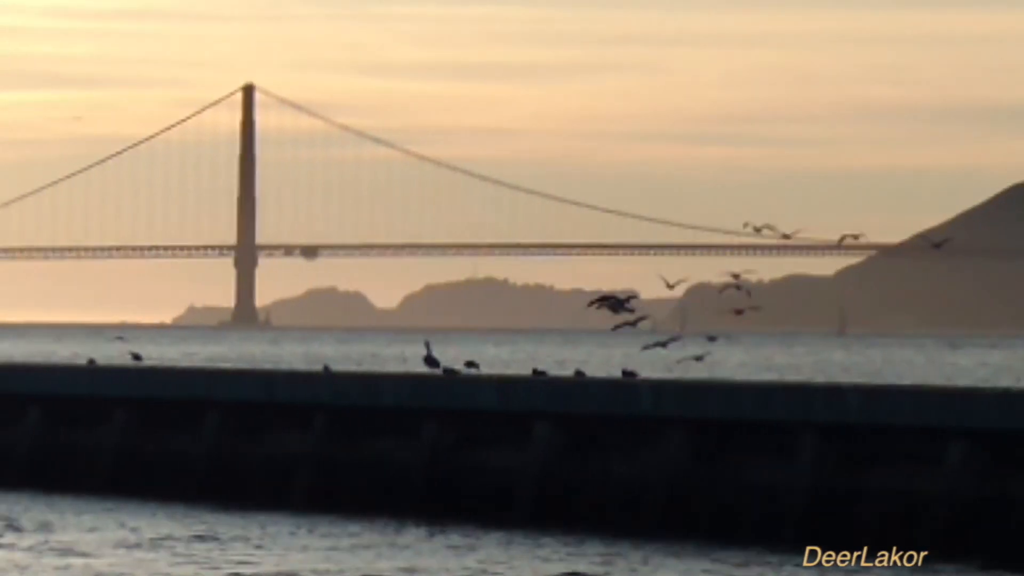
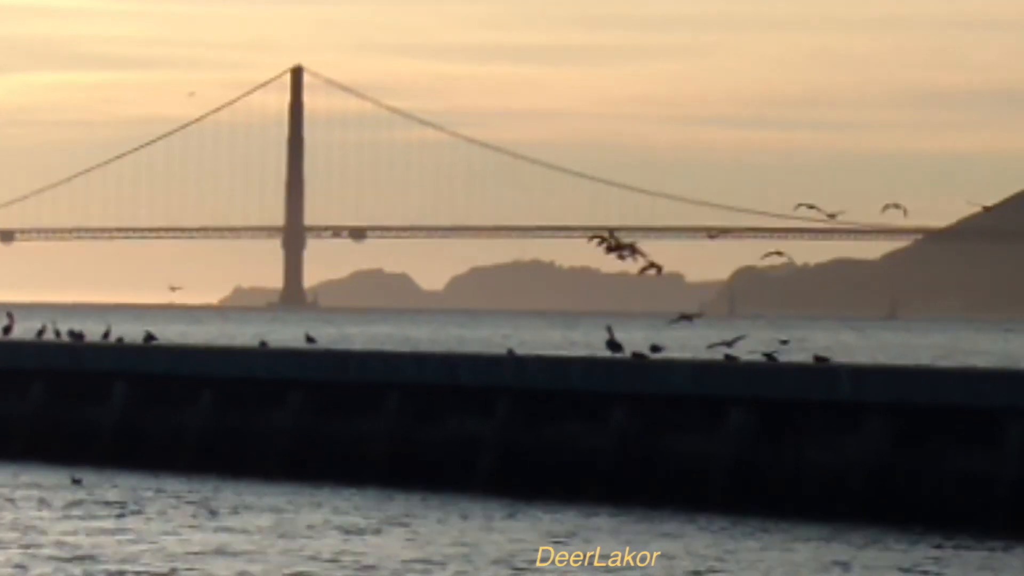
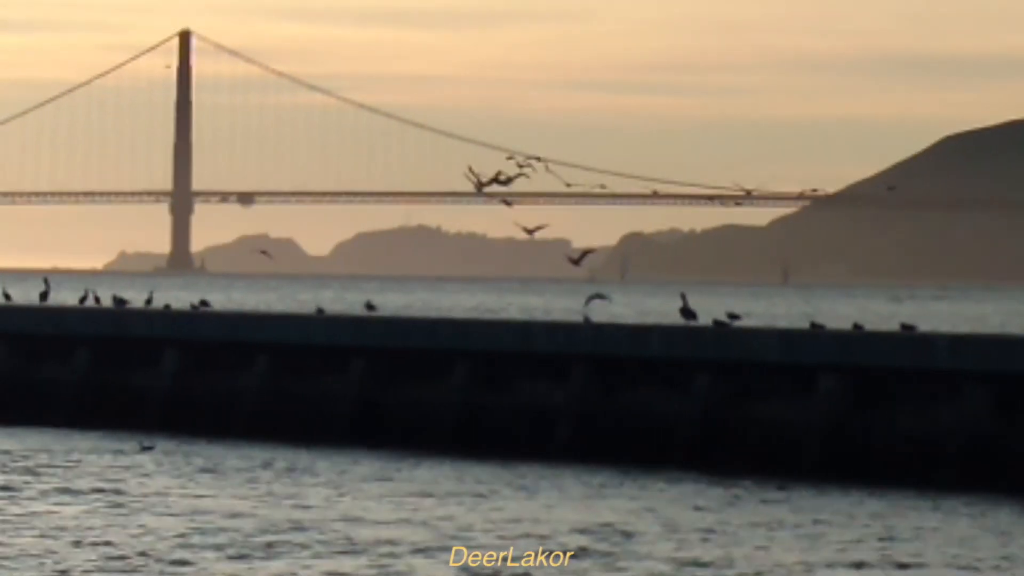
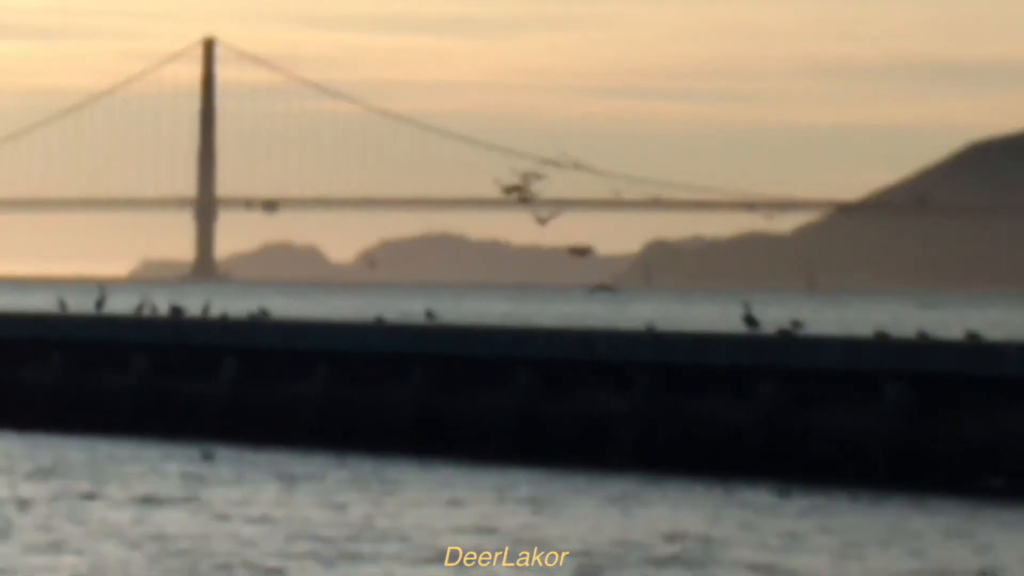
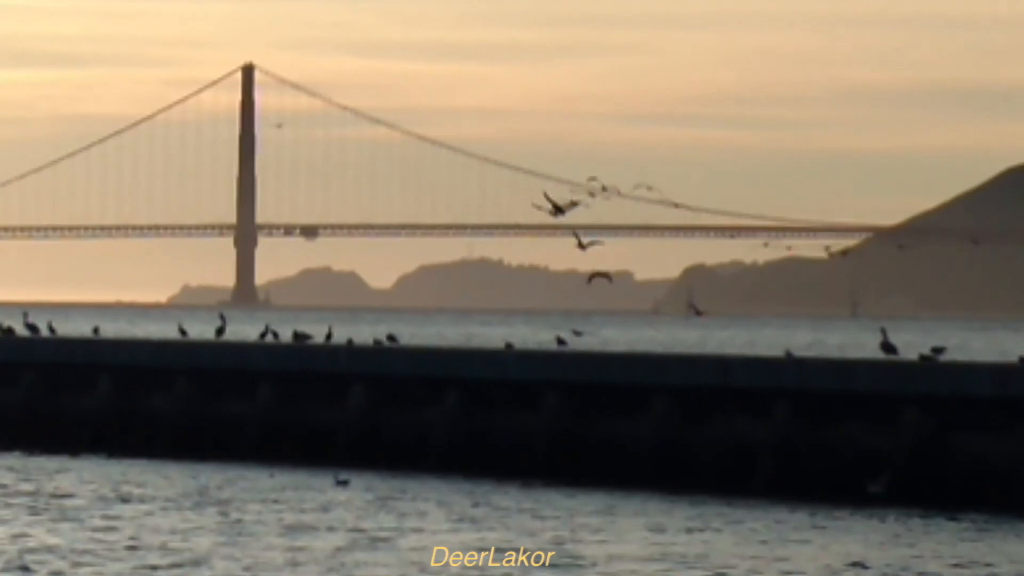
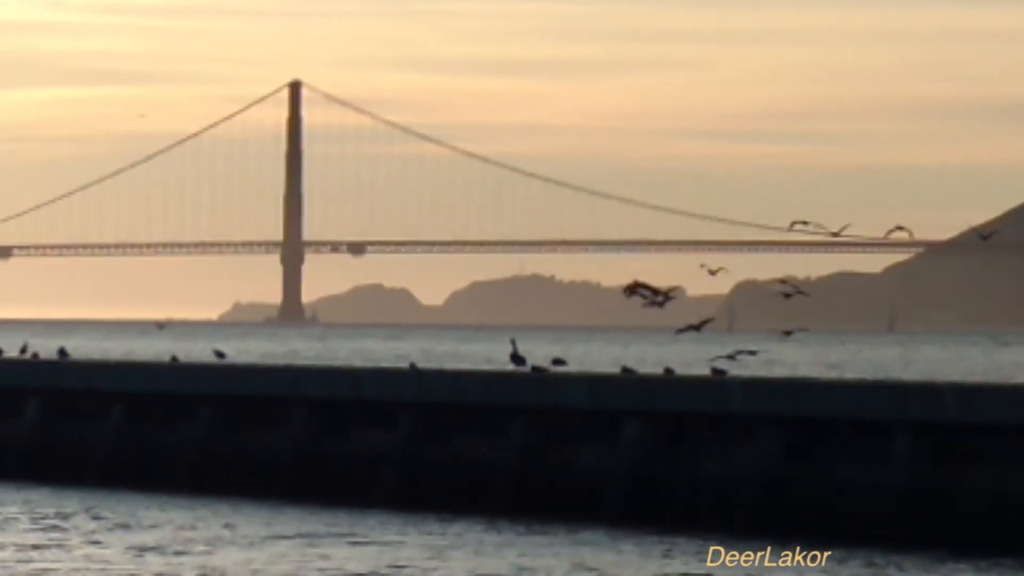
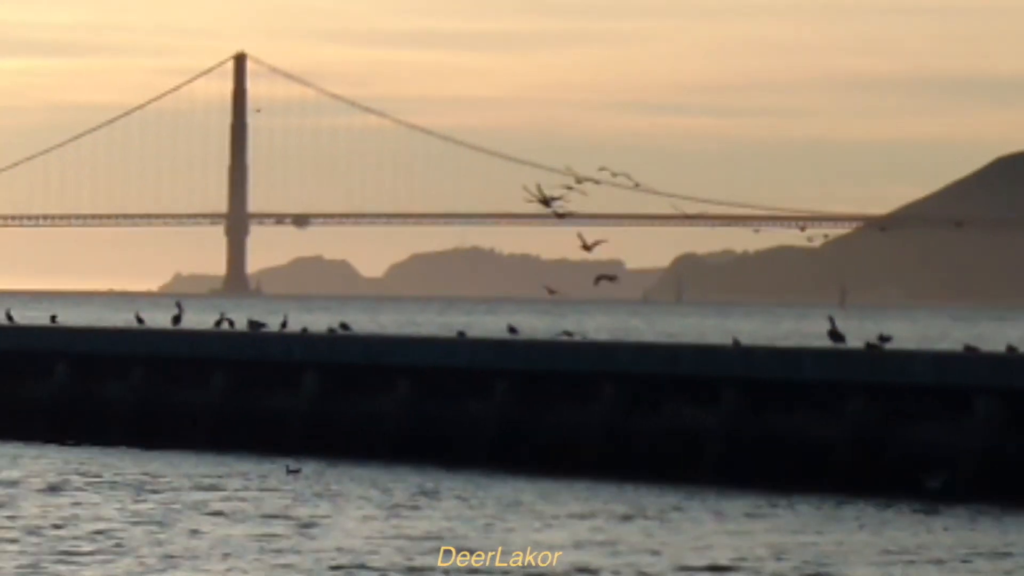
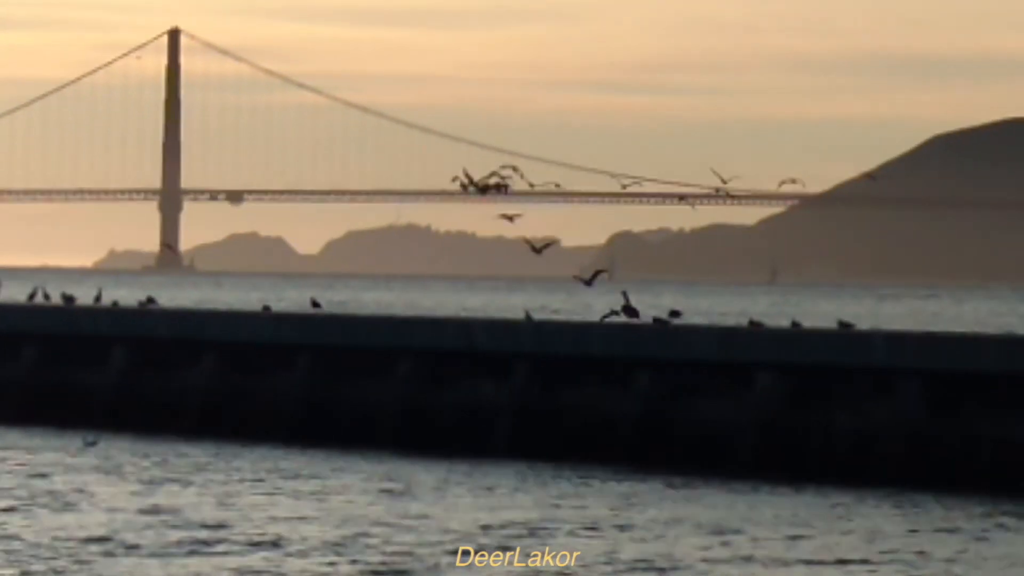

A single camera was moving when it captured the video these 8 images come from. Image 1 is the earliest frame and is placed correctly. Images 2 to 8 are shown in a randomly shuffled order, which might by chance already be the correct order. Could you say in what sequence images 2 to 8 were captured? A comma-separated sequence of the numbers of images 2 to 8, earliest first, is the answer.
6, 2, 8, 3, 4, 7, 5
